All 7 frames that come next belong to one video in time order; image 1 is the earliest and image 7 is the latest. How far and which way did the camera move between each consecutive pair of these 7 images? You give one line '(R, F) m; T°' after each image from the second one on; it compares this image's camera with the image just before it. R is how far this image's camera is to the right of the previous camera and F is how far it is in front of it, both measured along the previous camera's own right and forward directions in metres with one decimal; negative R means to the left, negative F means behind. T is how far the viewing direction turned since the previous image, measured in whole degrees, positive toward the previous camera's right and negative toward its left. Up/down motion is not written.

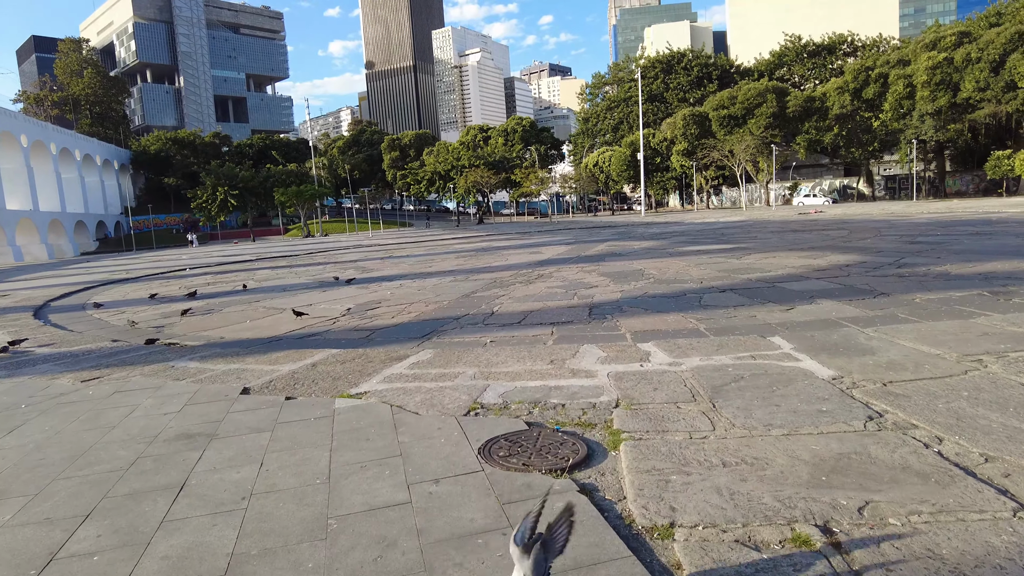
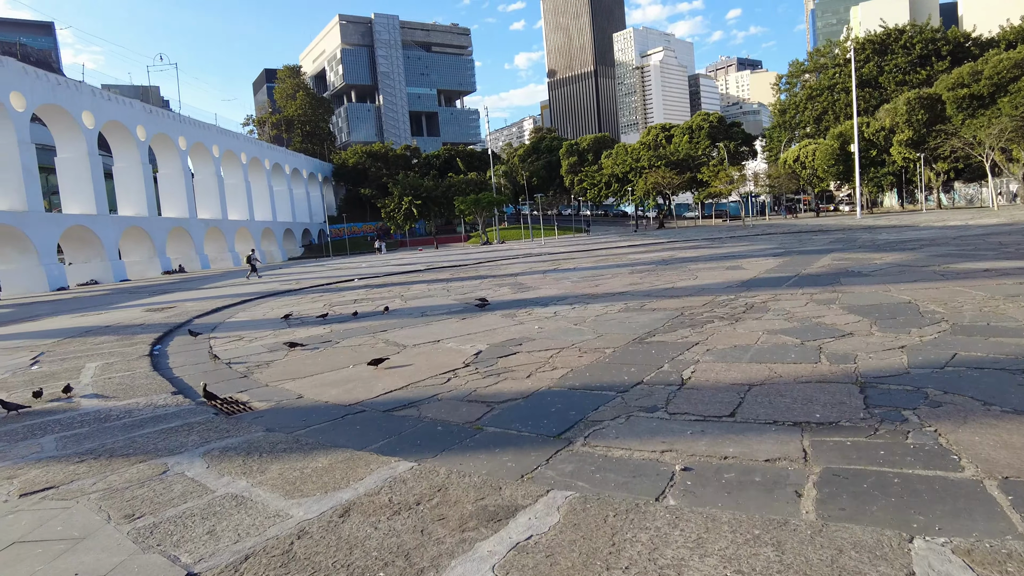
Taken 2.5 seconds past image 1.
(-0.1, +2.6) m; -15°
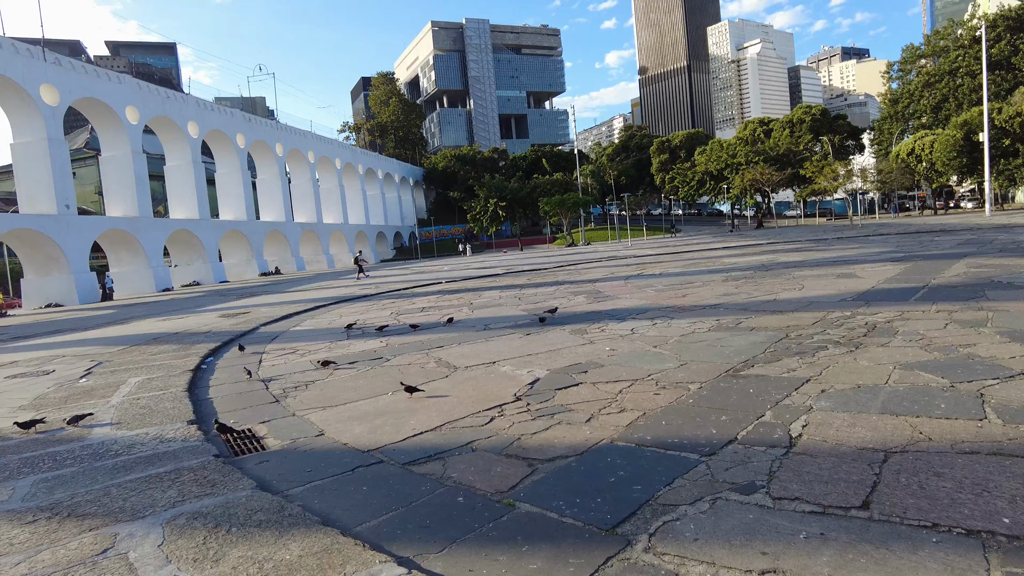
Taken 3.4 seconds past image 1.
(+0.2, +1.0) m; -8°
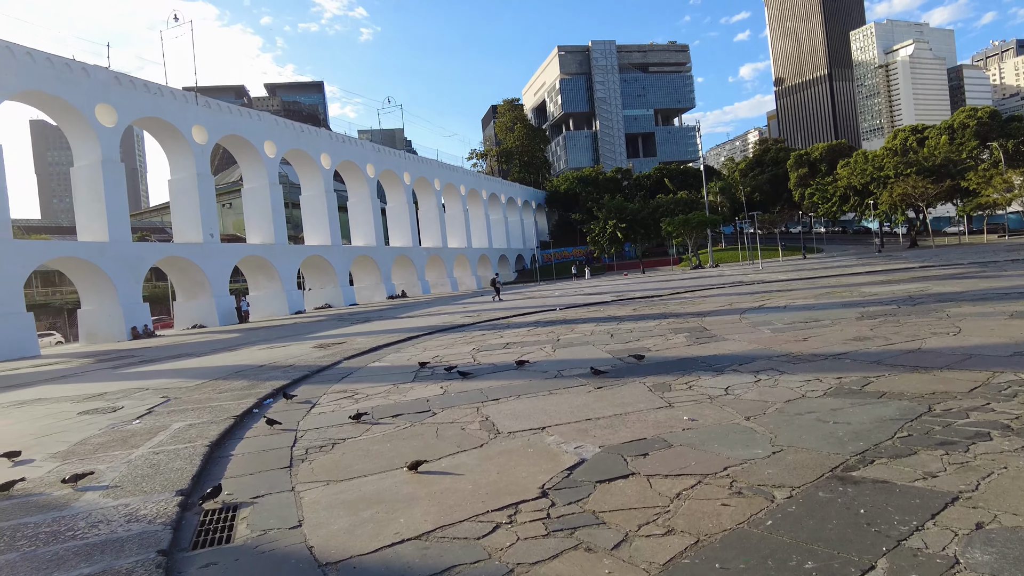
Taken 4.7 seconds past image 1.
(+0.6, +1.1) m; -11°
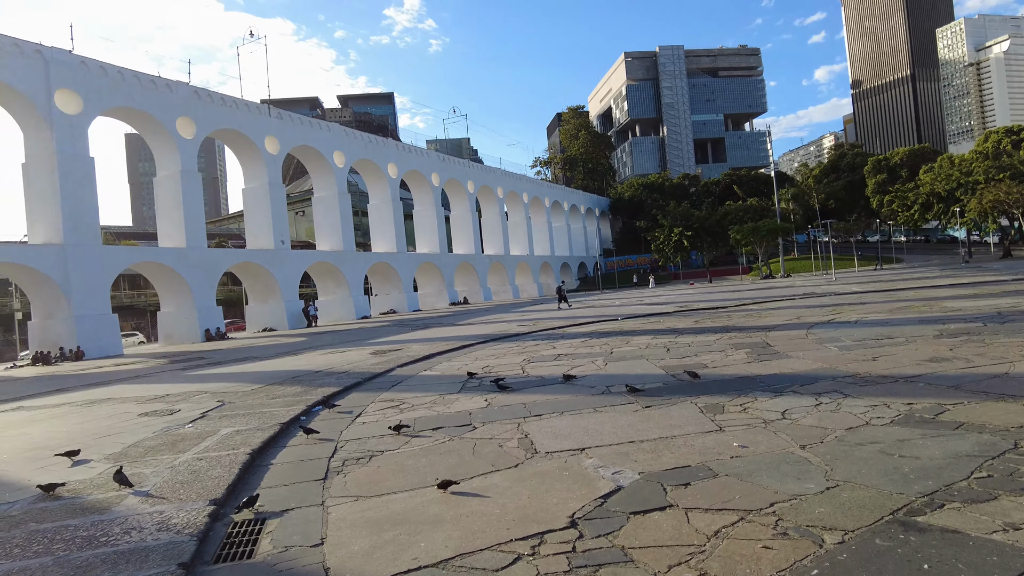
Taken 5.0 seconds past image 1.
(+0.2, +0.2) m; -6°
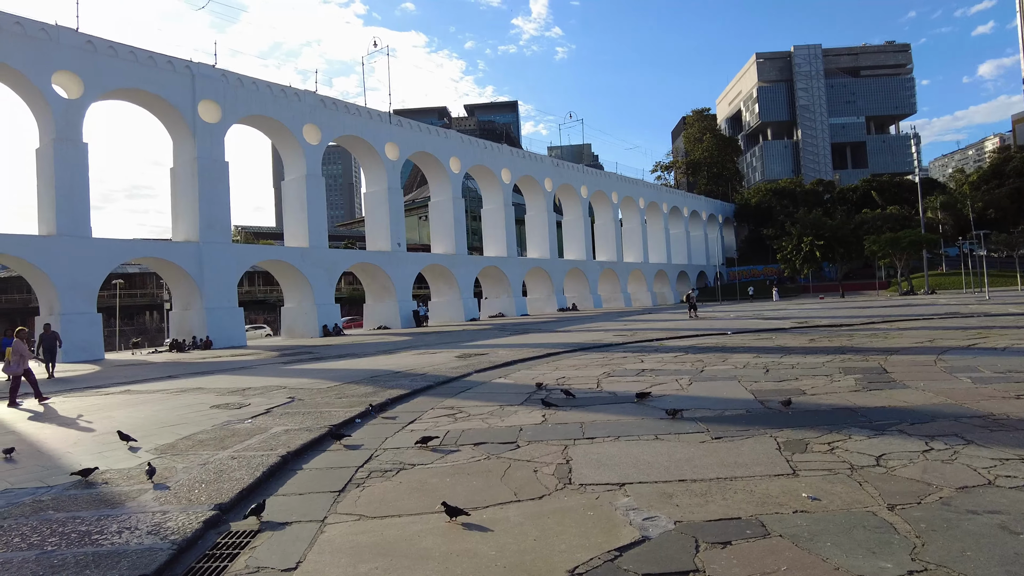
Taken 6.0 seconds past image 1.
(+0.6, +0.6) m; -10°
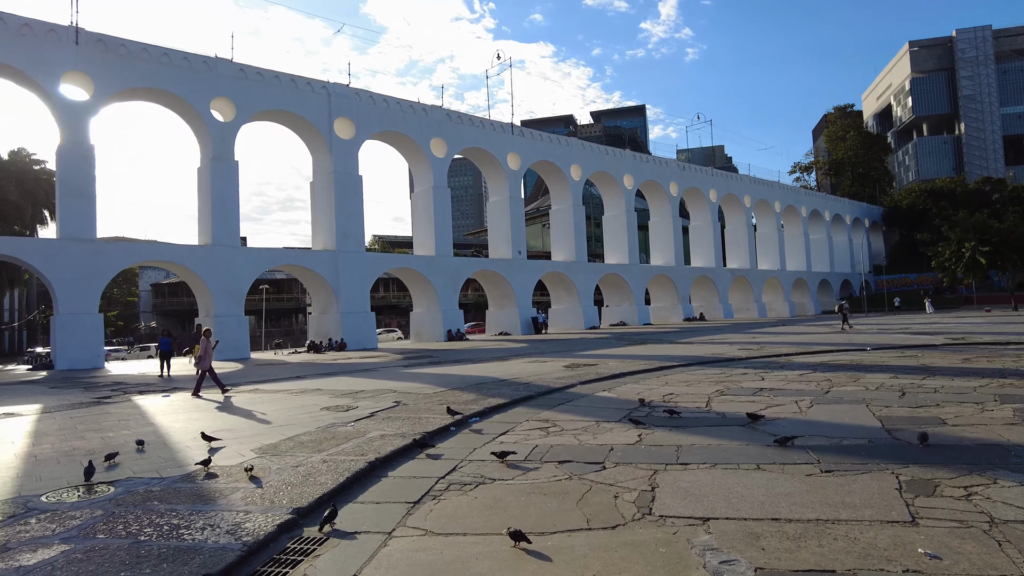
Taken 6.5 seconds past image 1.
(+0.3, +0.2) m; -11°
